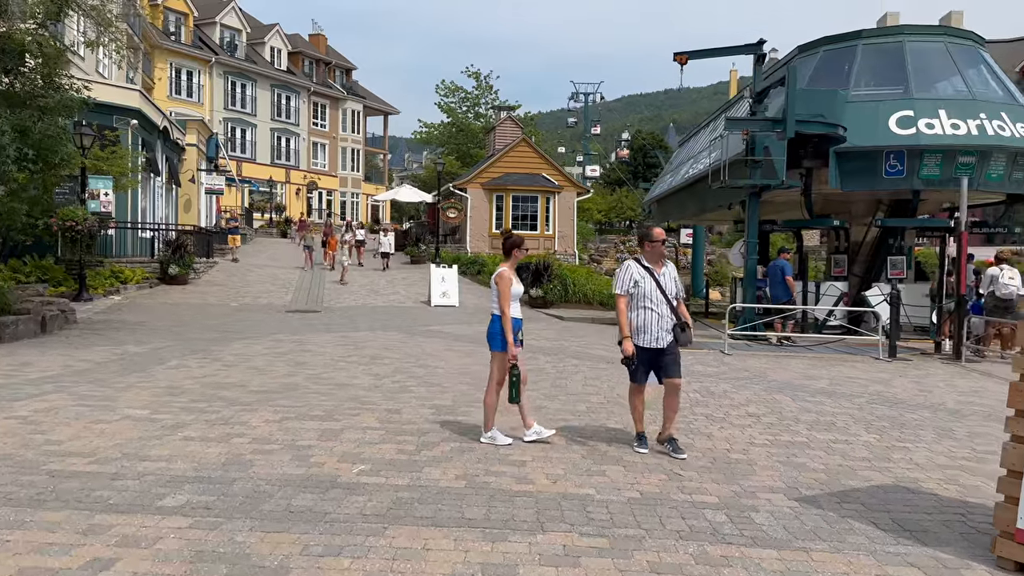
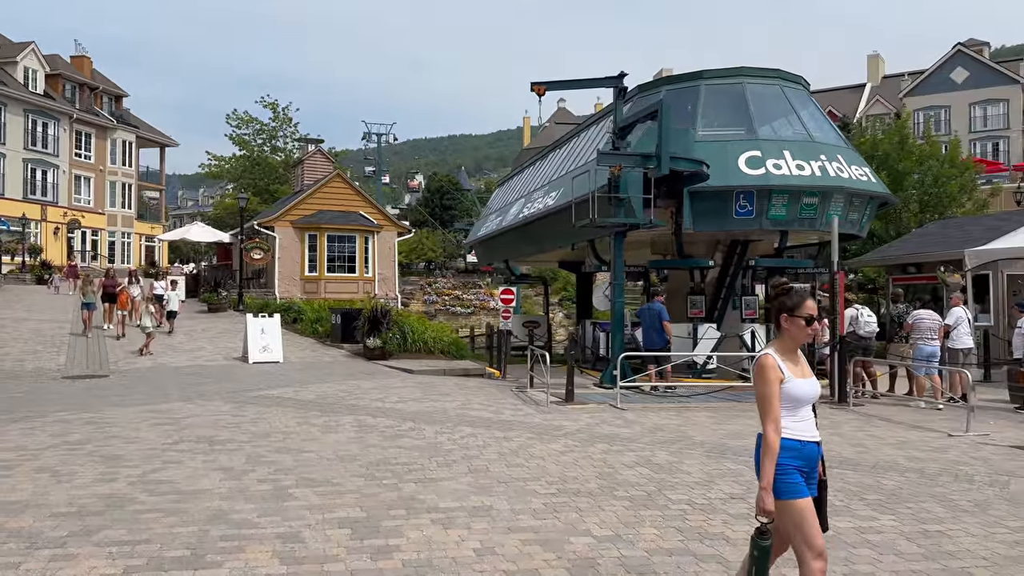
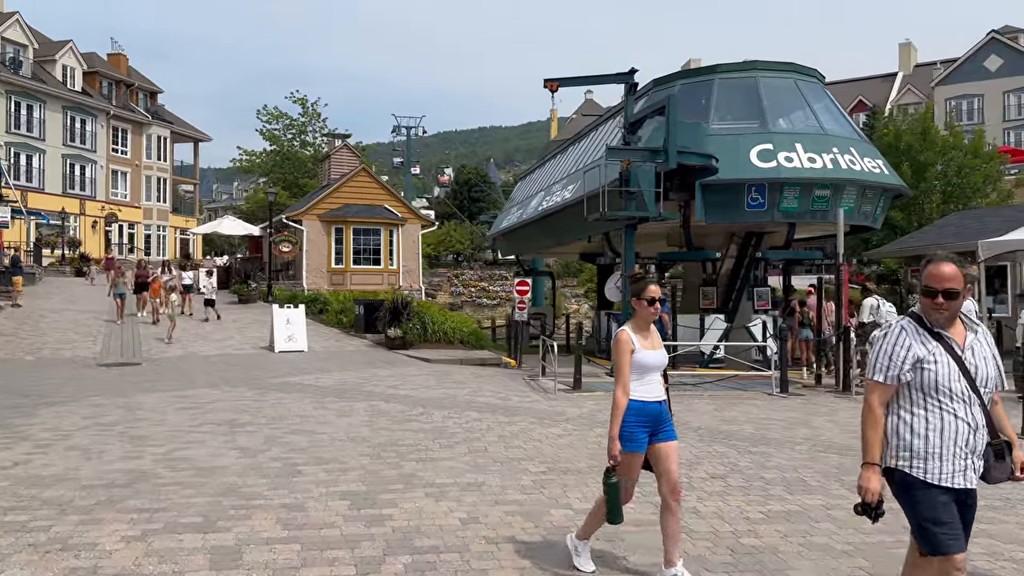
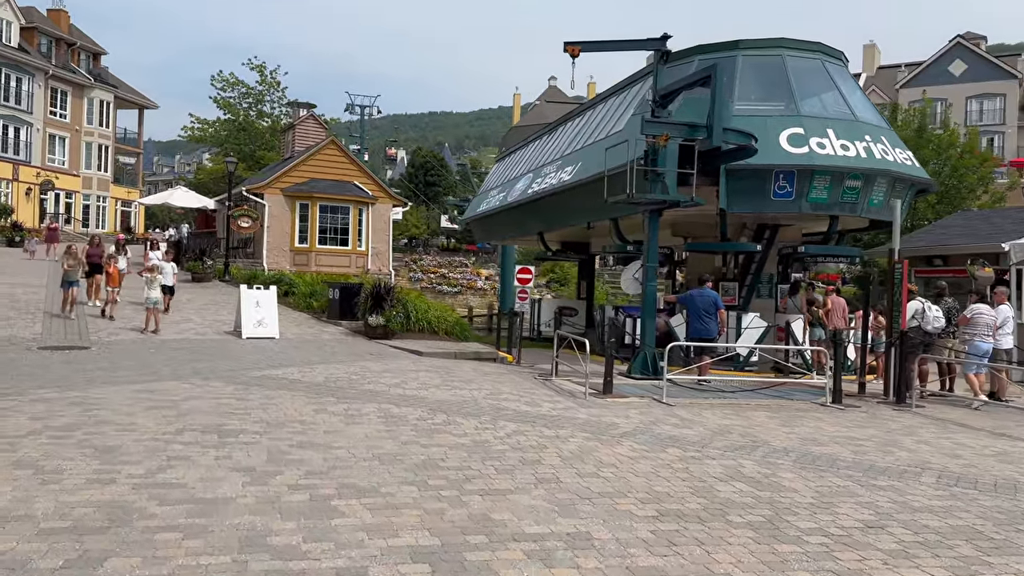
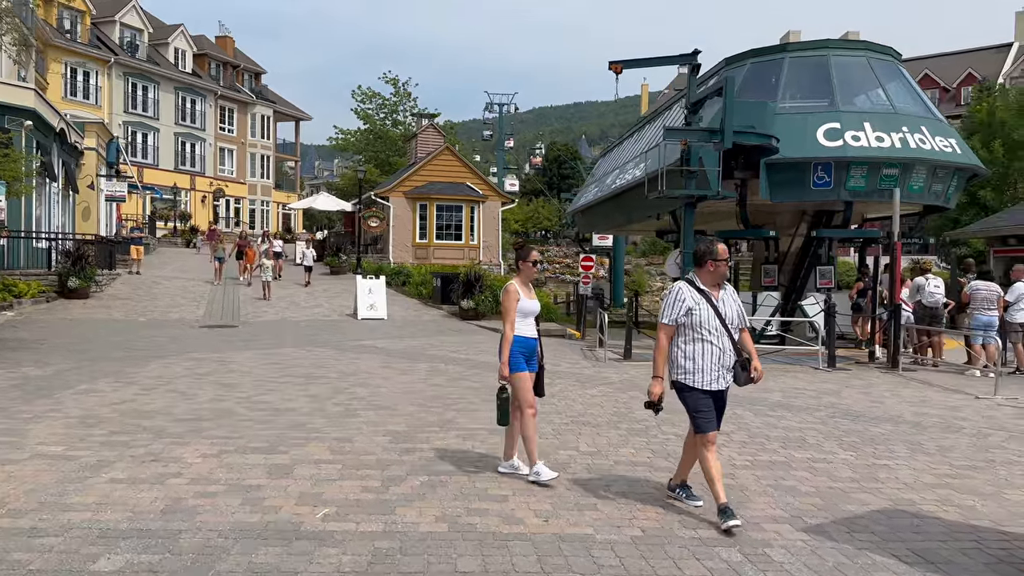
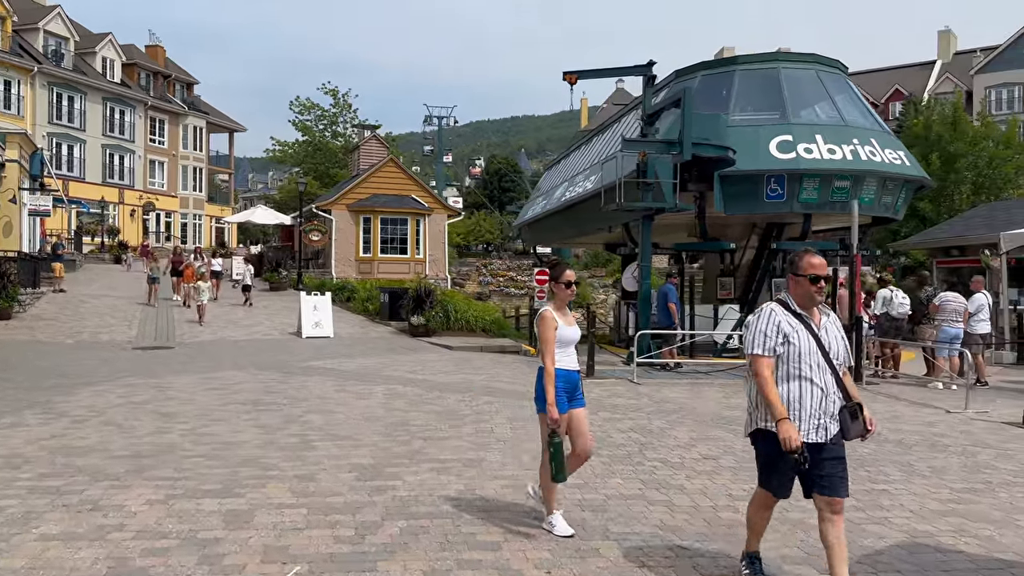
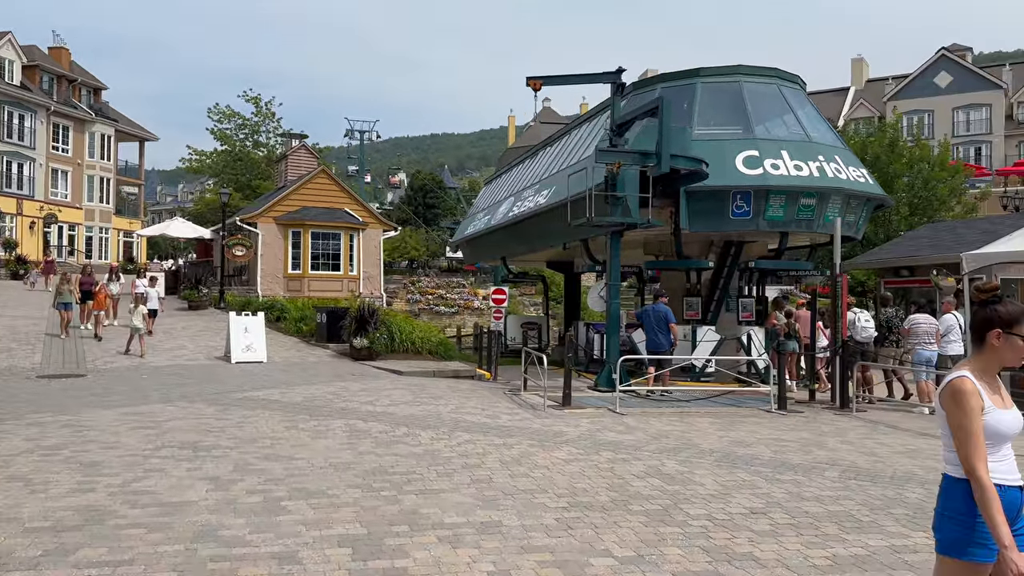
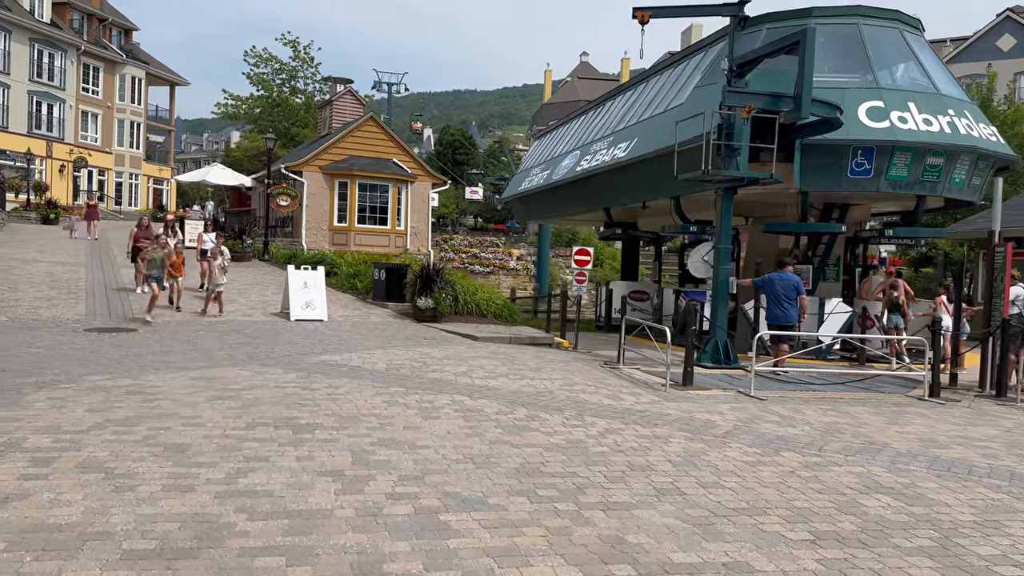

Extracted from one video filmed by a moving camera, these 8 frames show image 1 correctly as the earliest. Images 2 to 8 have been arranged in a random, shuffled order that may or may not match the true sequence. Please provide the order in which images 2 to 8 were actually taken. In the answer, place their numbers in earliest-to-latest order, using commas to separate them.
5, 6, 3, 2, 7, 4, 8
